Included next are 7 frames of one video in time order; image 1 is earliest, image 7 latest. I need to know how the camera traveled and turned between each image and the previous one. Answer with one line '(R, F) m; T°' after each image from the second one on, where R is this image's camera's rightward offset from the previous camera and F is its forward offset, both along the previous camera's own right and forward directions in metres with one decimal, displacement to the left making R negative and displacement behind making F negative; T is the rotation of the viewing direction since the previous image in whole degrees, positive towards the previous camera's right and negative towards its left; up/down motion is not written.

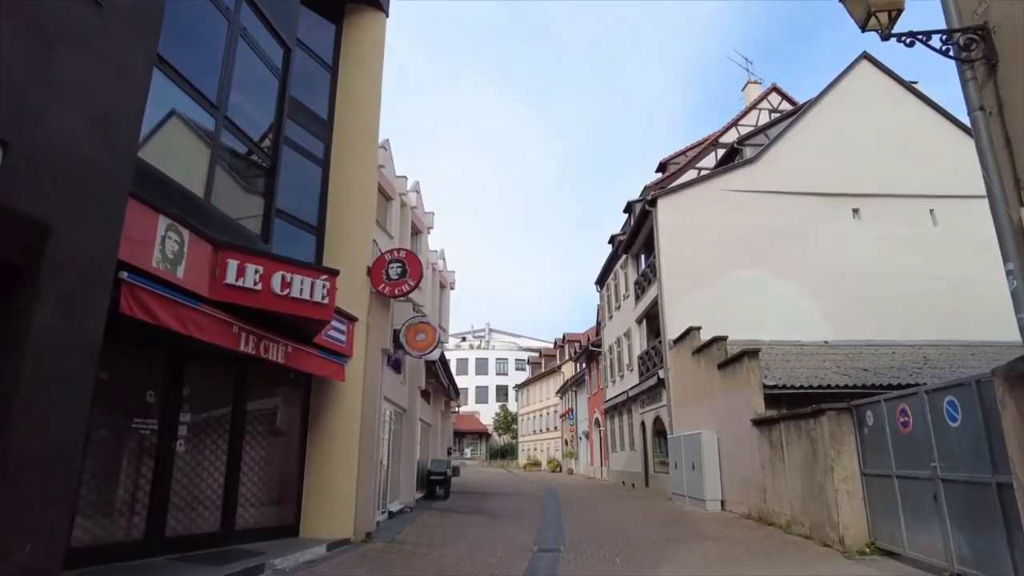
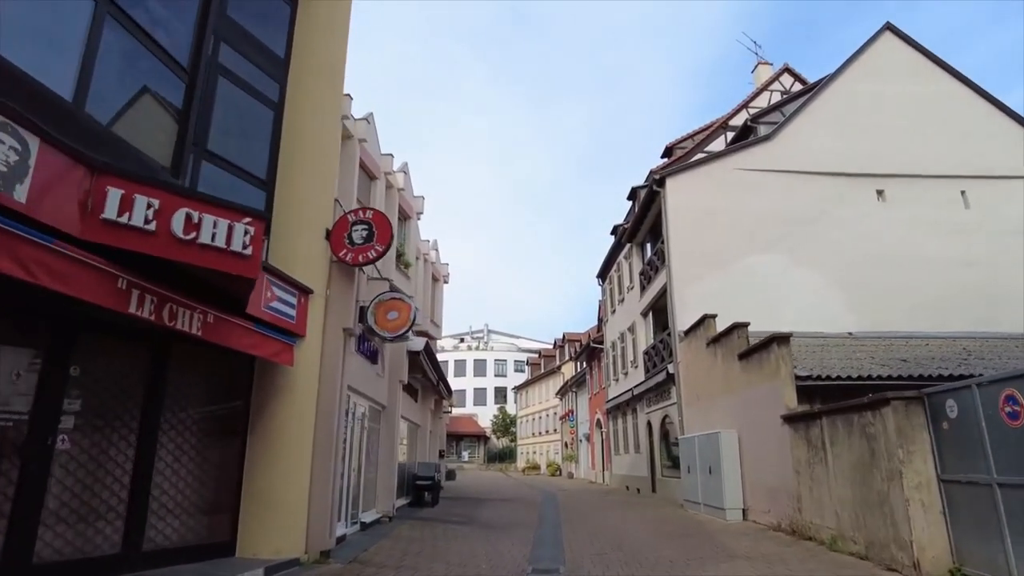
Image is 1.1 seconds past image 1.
(+0.1, +1.7) m; 0°
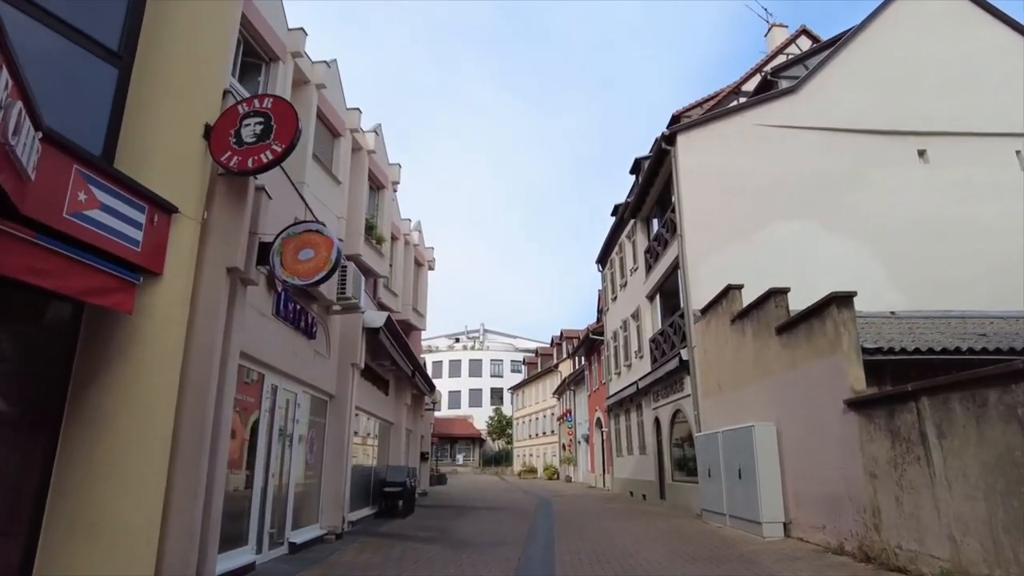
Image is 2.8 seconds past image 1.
(+0.3, +2.7) m; 0°
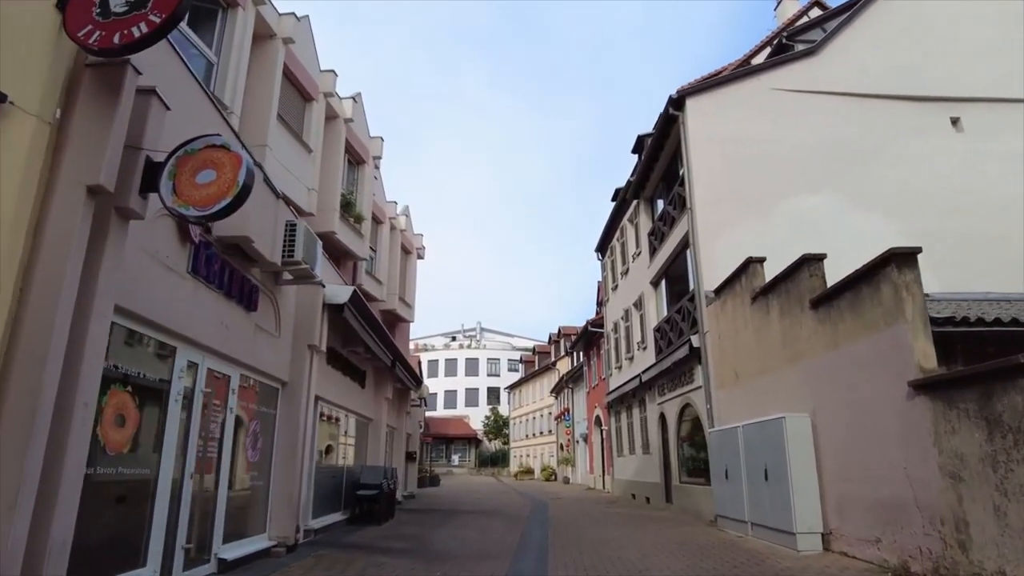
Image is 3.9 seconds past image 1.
(+0.2, +1.6) m; 0°
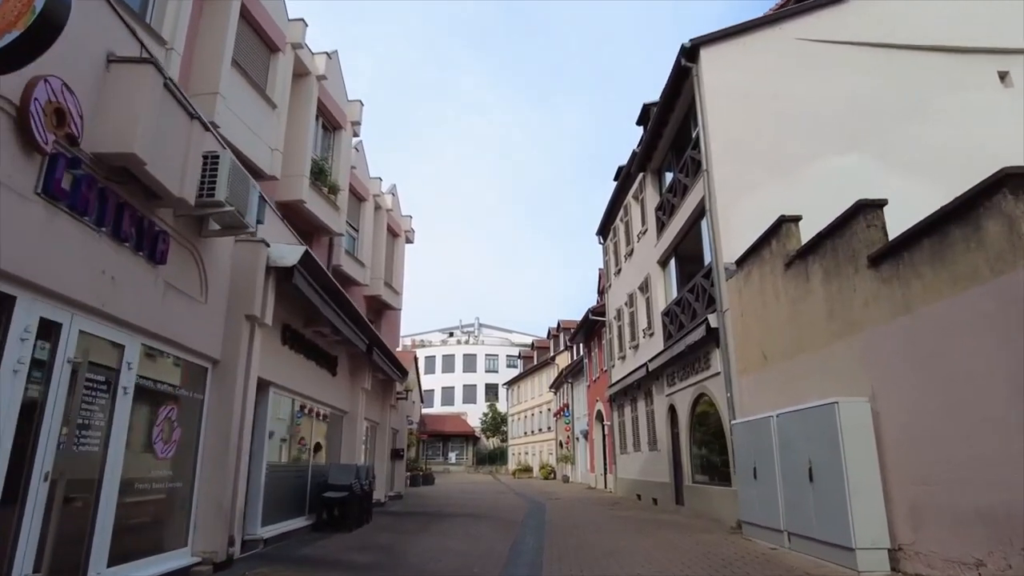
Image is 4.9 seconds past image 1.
(+0.2, +1.8) m; 0°
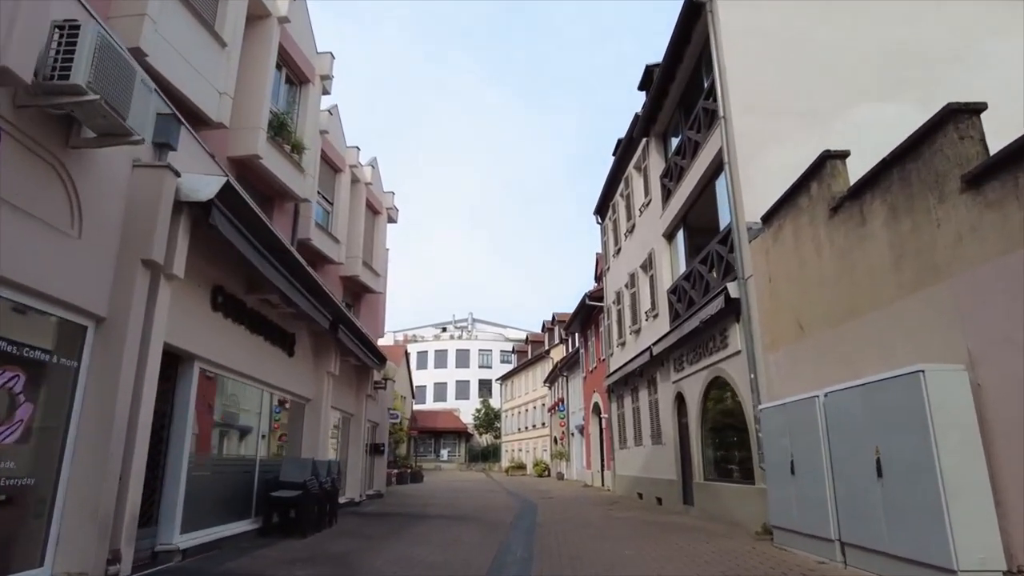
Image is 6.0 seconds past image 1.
(+0.2, +1.8) m; 0°
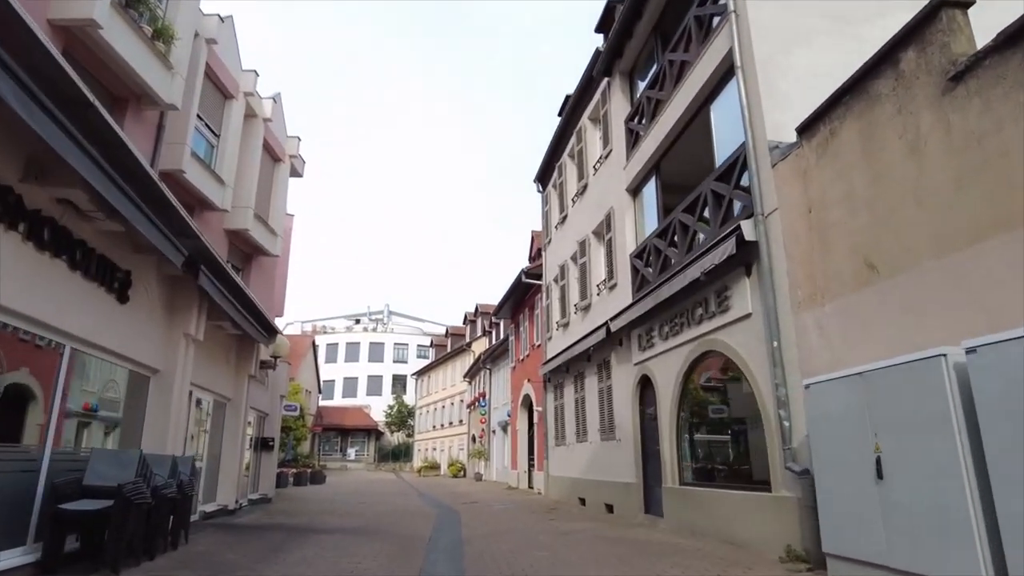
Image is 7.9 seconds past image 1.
(-0.2, +3.0) m; +7°
